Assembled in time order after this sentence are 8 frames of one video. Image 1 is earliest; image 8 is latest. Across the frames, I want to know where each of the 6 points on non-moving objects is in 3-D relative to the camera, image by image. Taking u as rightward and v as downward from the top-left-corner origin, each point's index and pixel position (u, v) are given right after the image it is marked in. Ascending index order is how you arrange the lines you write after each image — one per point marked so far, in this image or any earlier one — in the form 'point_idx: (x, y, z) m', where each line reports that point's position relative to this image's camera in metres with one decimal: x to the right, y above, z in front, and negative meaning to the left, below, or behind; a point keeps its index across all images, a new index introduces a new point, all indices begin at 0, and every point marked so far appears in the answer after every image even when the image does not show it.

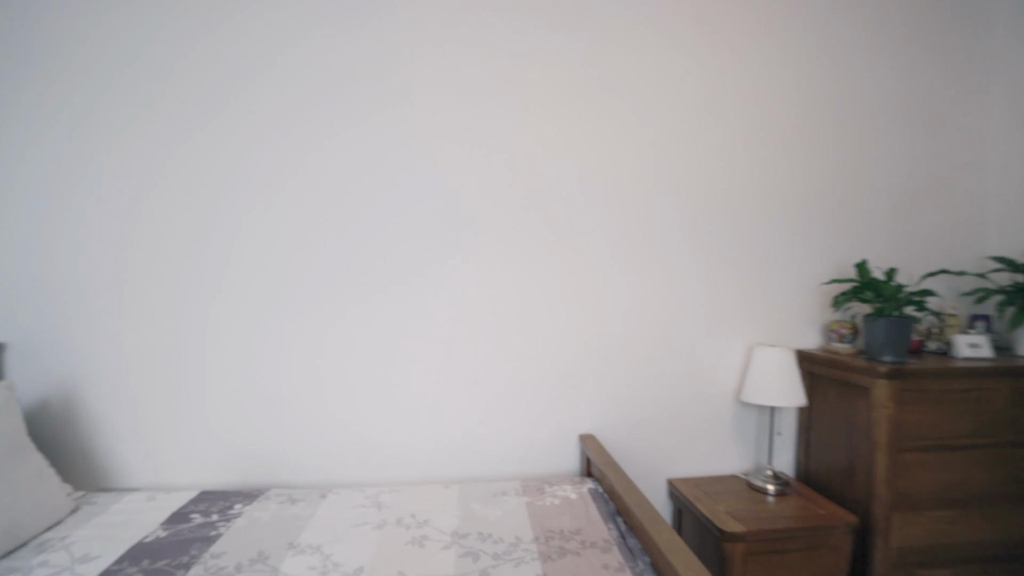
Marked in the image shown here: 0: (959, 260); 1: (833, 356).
0: (+2.0, +0.1, +2.0) m
1: (+1.3, -0.3, +1.8) m
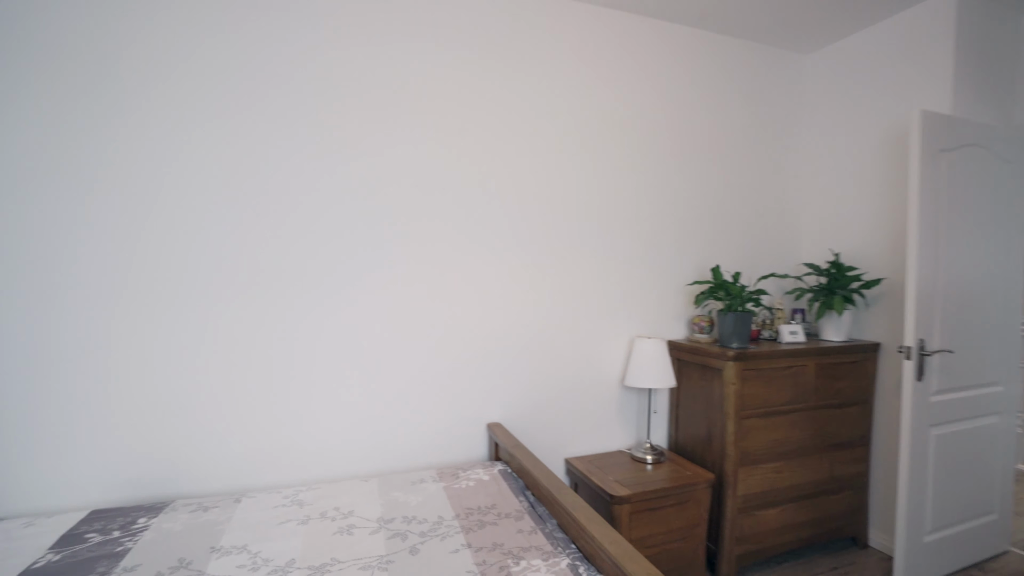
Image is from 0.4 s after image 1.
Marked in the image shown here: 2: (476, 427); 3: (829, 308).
0: (+1.5, +0.1, +2.6) m
1: (+0.9, -0.3, +2.2) m
2: (-0.1, -0.6, +2.0) m
3: (+1.6, -0.1, +2.2) m
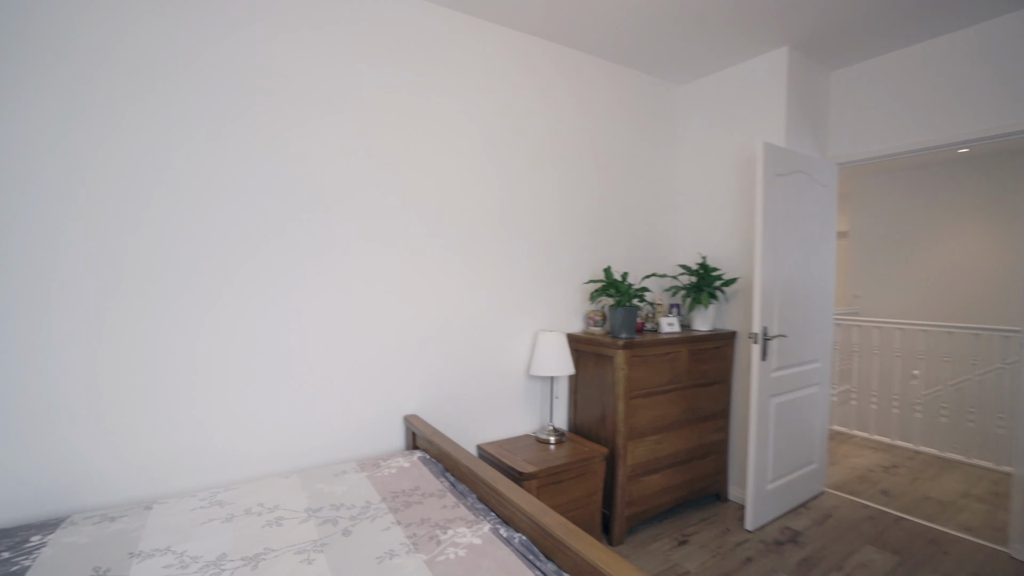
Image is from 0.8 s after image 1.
0: (+0.9, +0.1, +3.0) m
1: (+0.4, -0.3, +2.5) m
2: (-0.5, -0.6, +2.1) m
3: (+1.1, -0.1, +2.7) m
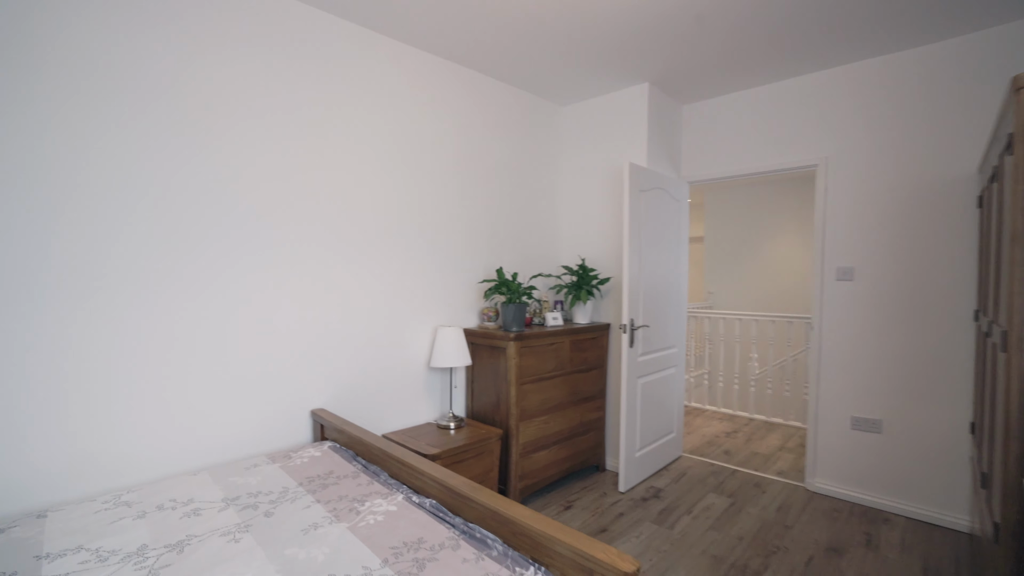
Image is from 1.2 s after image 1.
0: (+0.2, +0.1, +3.4) m
1: (-0.2, -0.3, +2.7) m
2: (-1.0, -0.6, +2.1) m
3: (+0.4, -0.1, +3.1) m
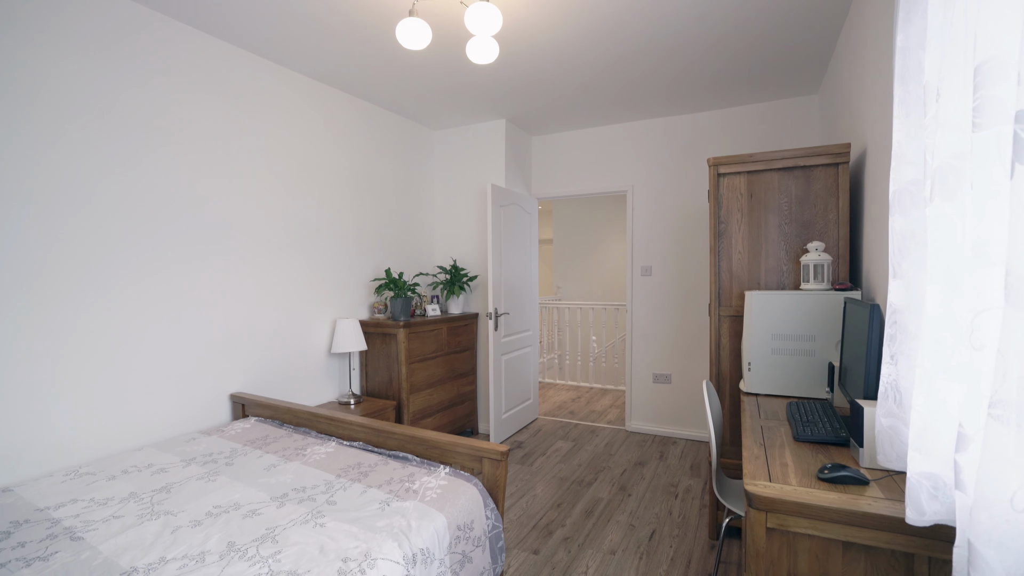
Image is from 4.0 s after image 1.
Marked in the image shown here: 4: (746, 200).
0: (-0.8, +0.2, +3.9) m
1: (-0.9, -0.2, +3.2) m
2: (-1.5, -0.6, +2.4) m
3: (-0.5, 0.0, +3.7) m
4: (+1.1, +0.4, +2.2) m
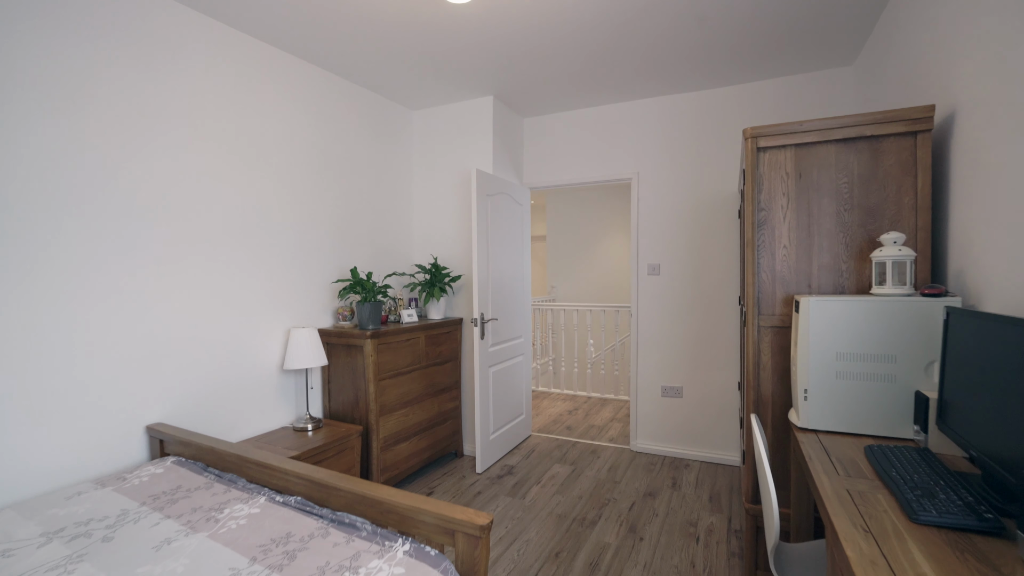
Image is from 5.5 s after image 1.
0: (-0.8, +0.2, +3.4) m
1: (-1.0, -0.3, +2.7) m
2: (-1.6, -0.6, +1.9) m
3: (-0.6, -0.1, +3.2) m
4: (+1.1, +0.4, +1.7) m
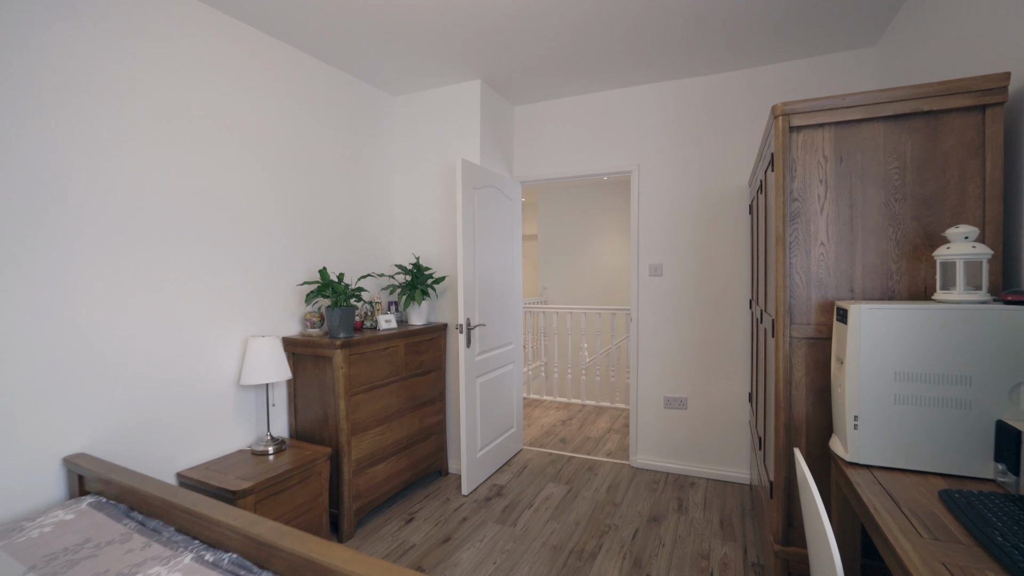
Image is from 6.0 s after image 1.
0: (-0.9, +0.1, +3.1) m
1: (-1.1, -0.3, +2.4) m
2: (-1.6, -0.6, +1.6) m
3: (-0.6, -0.1, +2.9) m
4: (+1.0, +0.4, +1.5) m
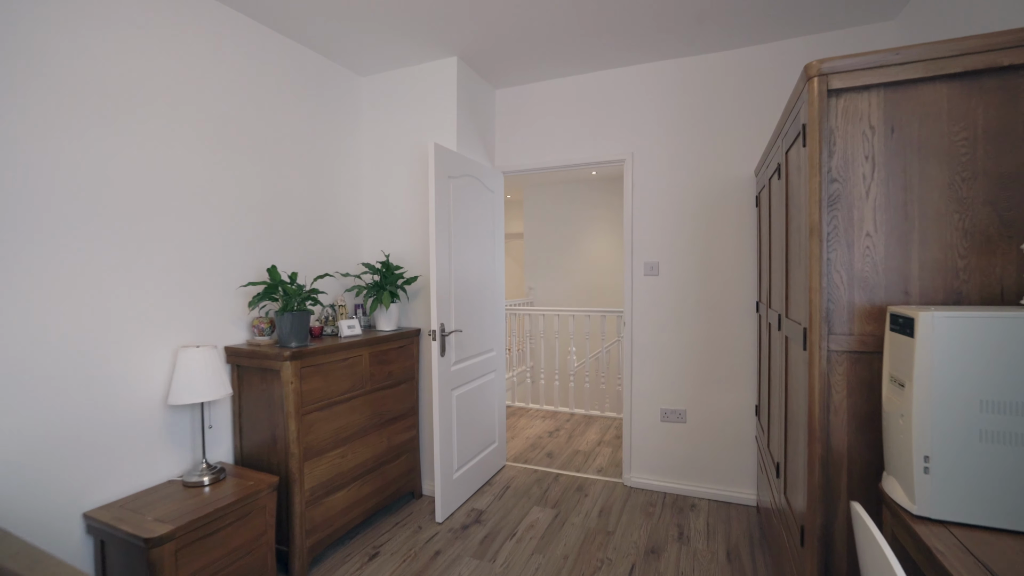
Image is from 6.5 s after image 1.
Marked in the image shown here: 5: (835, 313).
0: (-1.0, +0.1, +2.8) m
1: (-1.2, -0.3, +2.1) m
2: (-1.7, -0.6, +1.2) m
3: (-0.7, -0.1, +2.6) m
4: (+1.0, +0.4, +1.2) m
5: (+0.9, -0.1, +1.2) m
